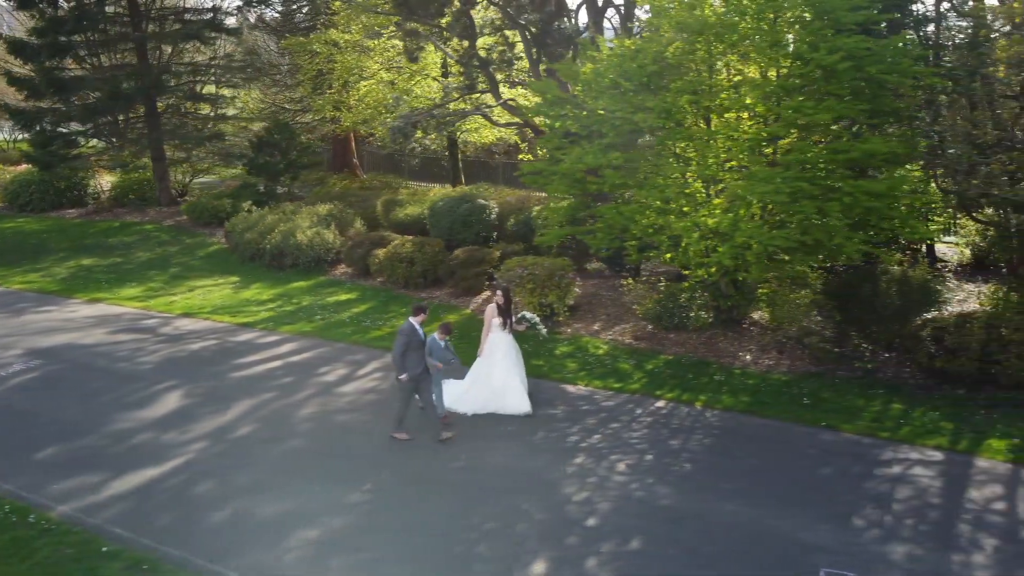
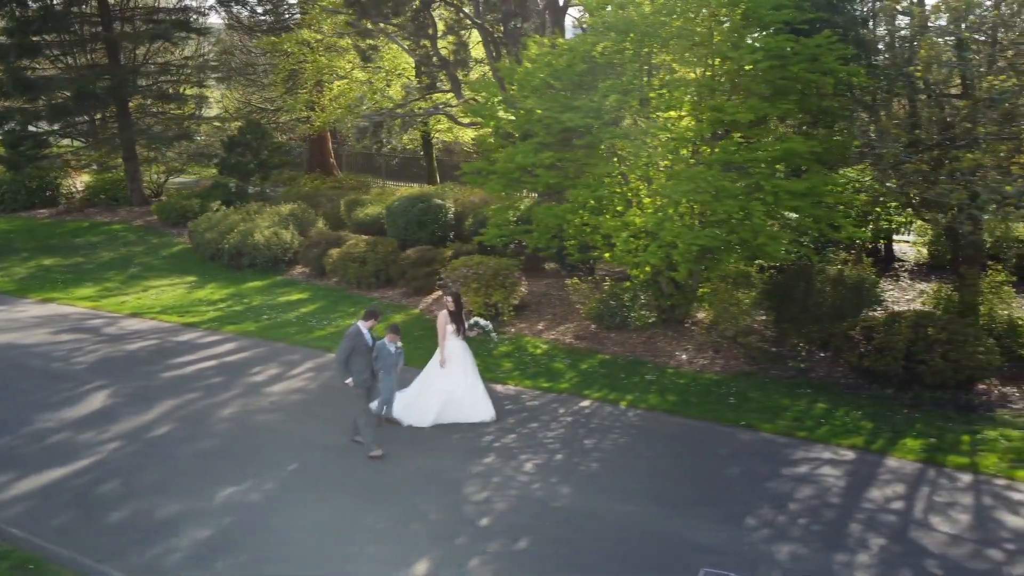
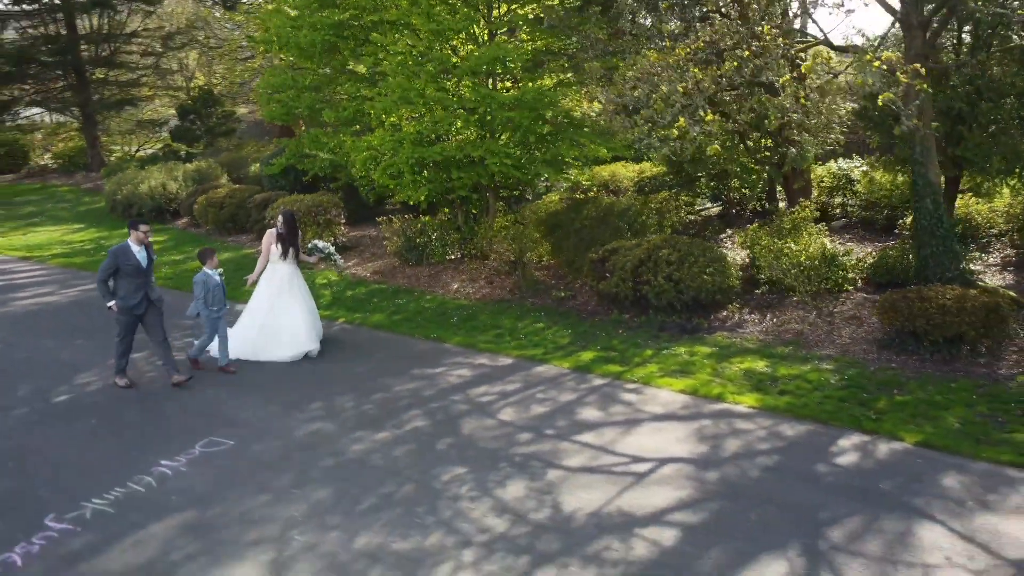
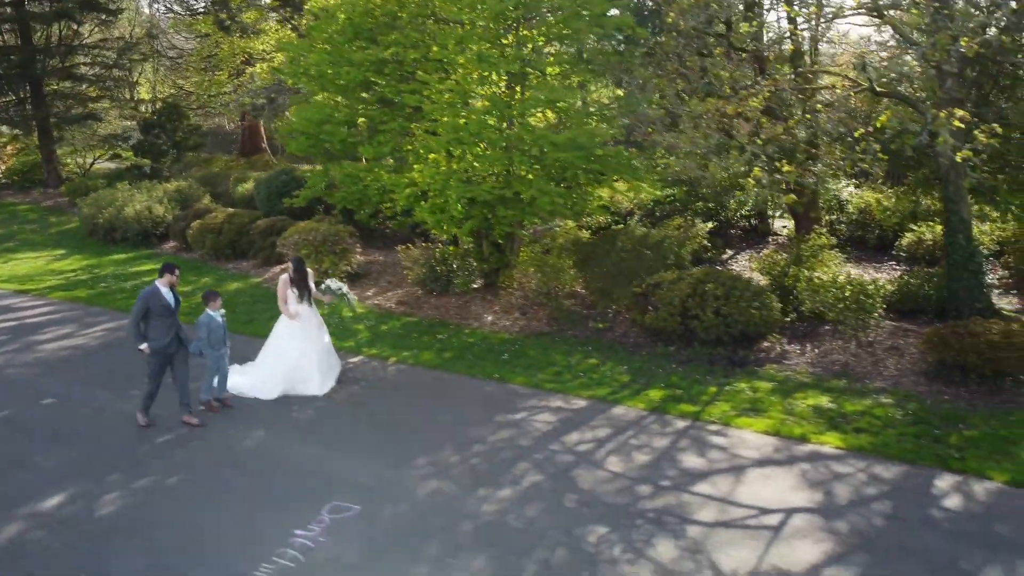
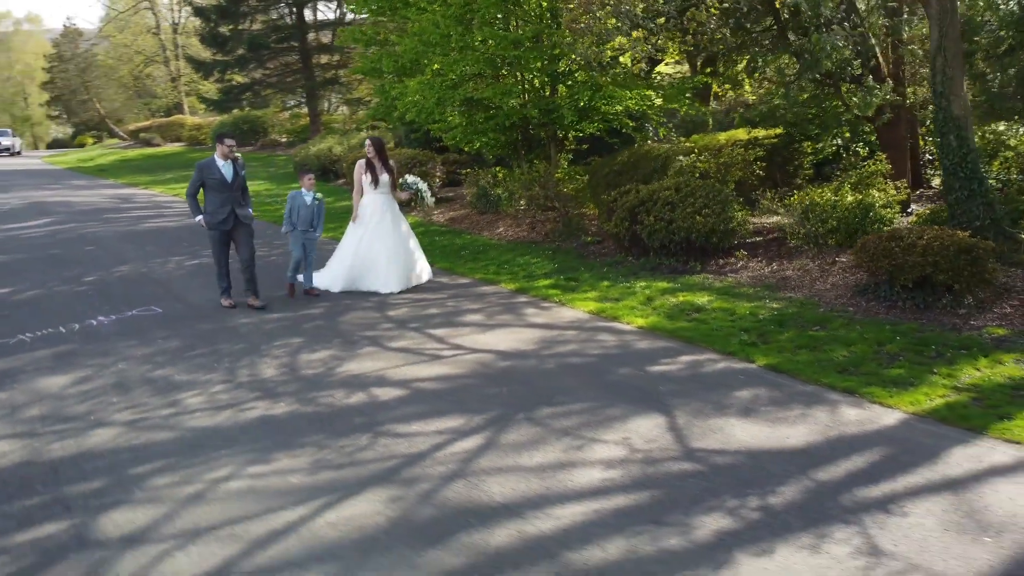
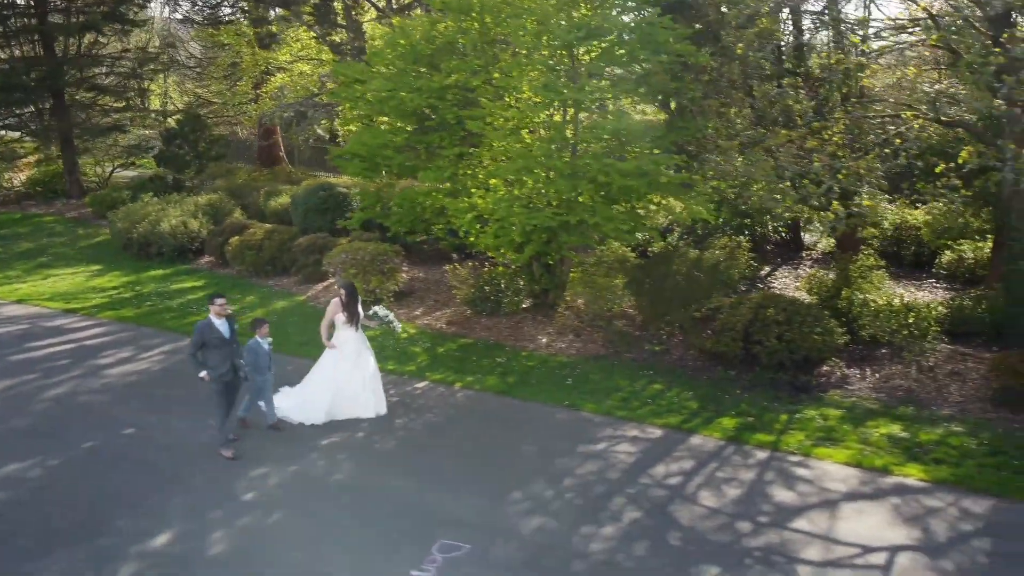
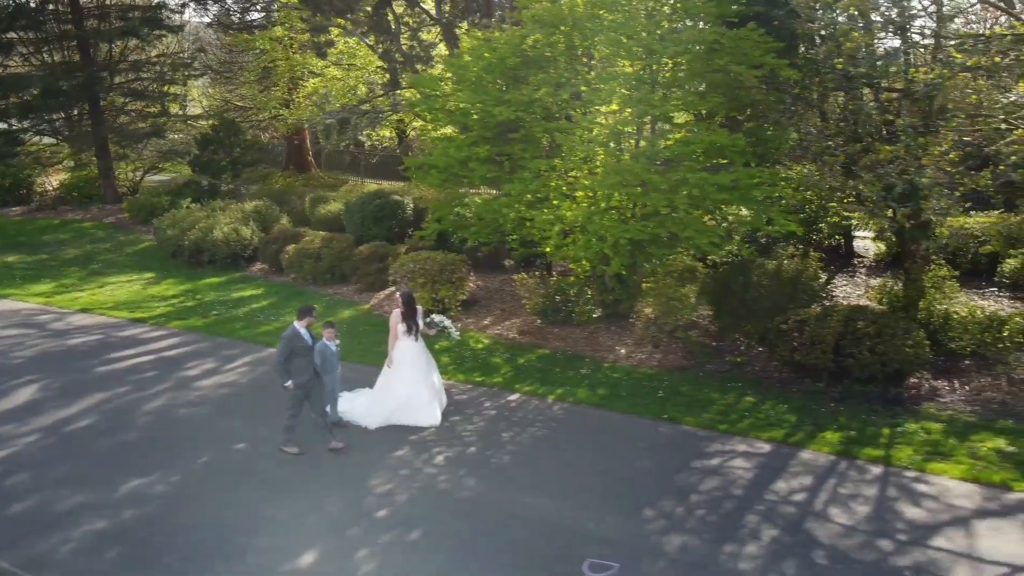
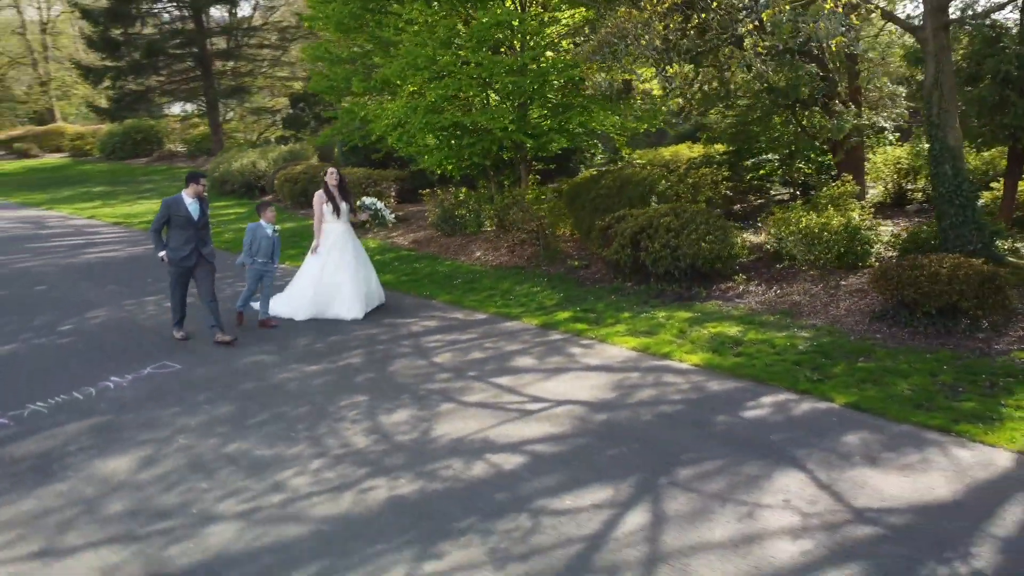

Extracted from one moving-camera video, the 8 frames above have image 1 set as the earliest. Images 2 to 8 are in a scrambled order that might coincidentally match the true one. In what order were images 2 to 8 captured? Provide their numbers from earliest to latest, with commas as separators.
2, 7, 6, 4, 3, 8, 5
